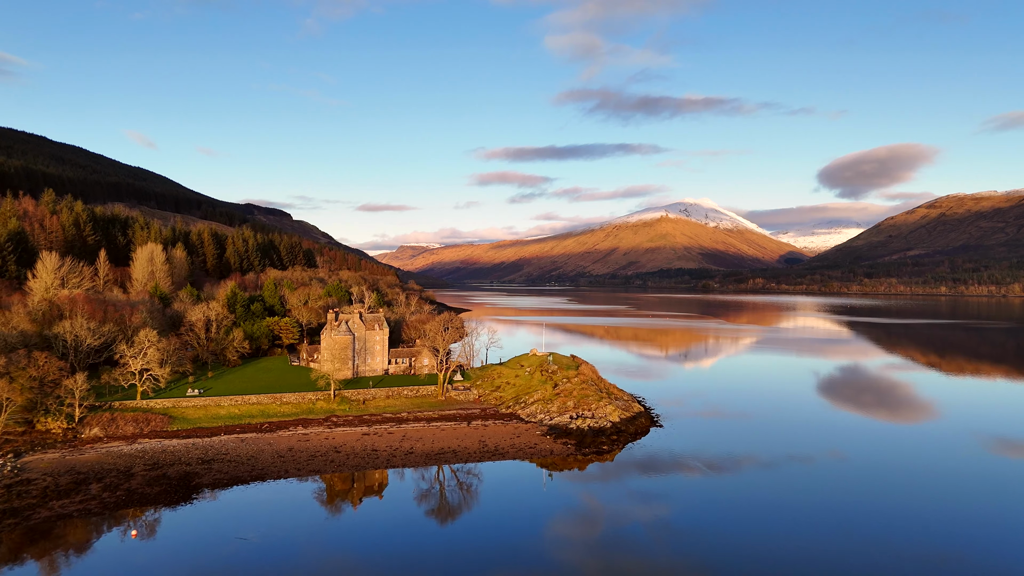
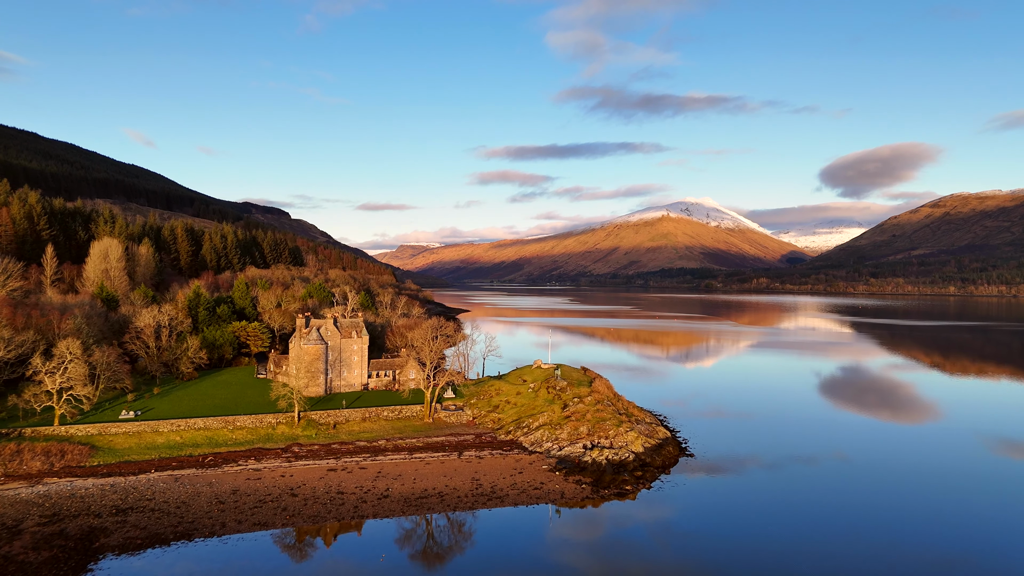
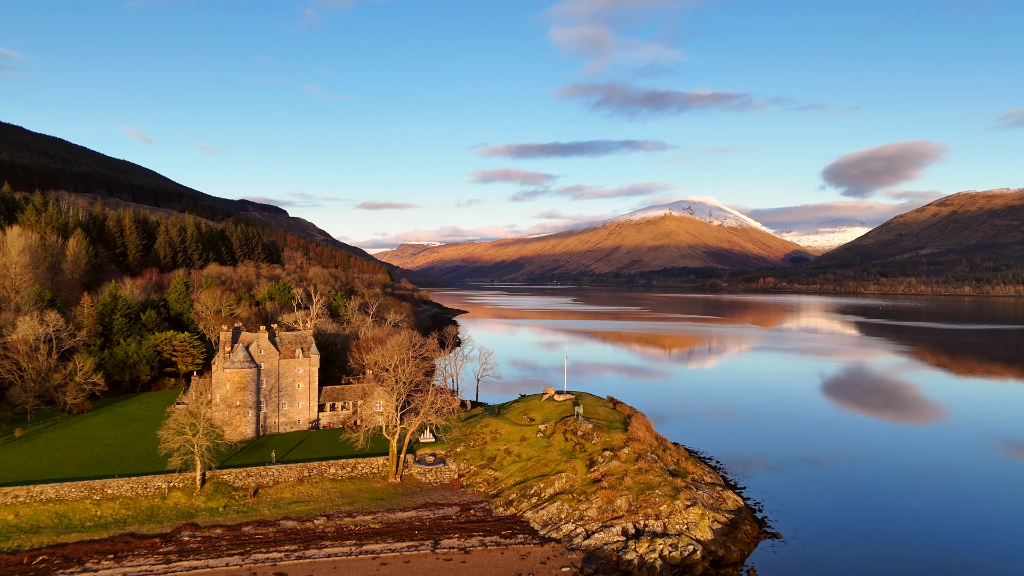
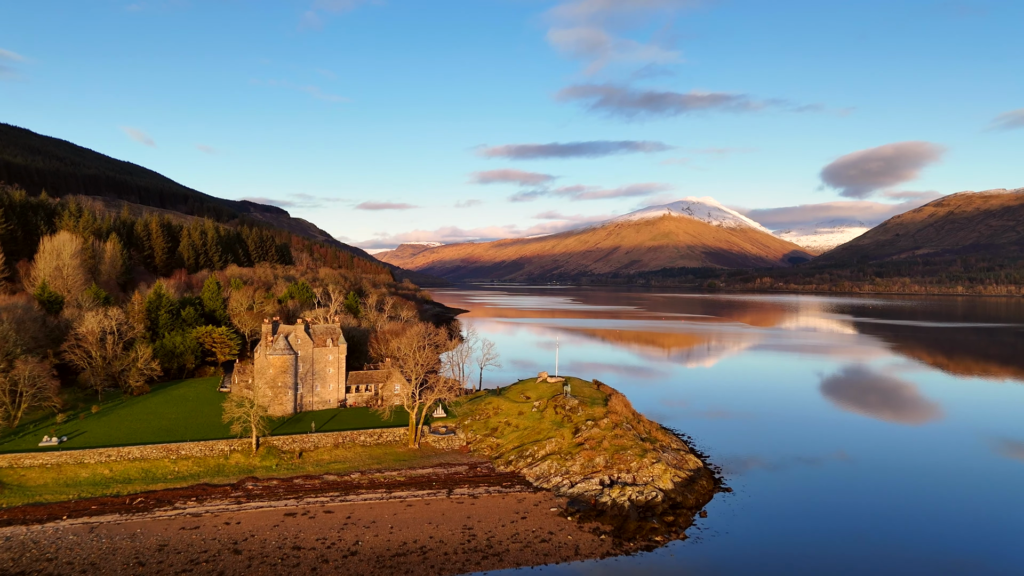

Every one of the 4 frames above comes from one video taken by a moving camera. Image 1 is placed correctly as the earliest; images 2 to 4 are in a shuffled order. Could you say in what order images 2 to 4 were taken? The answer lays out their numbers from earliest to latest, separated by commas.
2, 4, 3
